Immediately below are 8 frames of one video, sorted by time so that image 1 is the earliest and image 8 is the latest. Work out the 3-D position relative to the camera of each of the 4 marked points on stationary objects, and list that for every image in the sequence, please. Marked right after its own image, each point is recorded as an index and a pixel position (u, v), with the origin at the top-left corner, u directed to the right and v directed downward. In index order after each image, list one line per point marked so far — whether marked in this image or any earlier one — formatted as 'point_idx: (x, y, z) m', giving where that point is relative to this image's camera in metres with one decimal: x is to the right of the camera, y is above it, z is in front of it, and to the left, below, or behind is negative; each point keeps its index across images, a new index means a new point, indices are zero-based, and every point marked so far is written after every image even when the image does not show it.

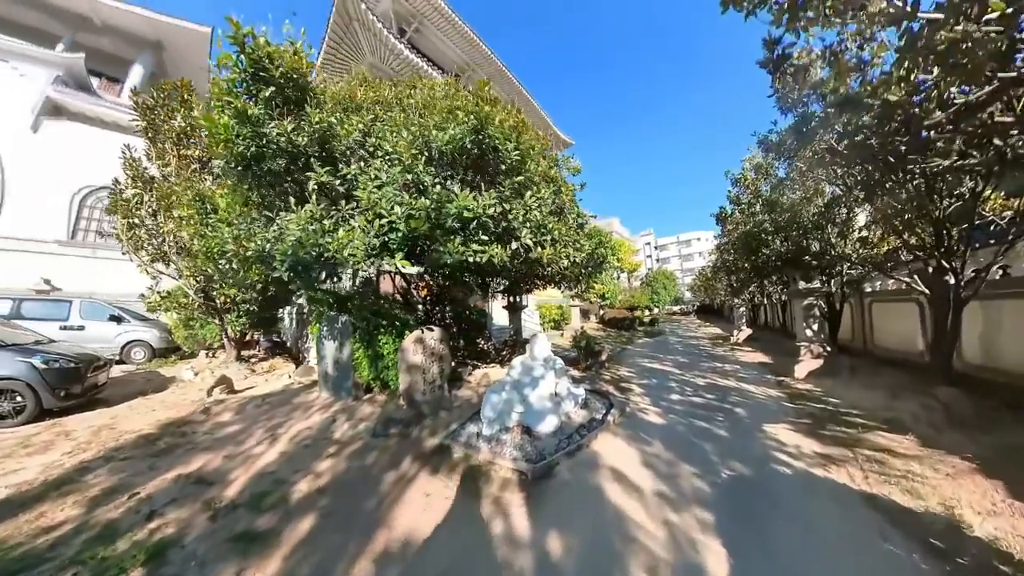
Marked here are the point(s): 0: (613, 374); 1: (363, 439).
0: (+2.0, -1.7, +8.8) m
1: (-1.9, -1.7, +5.8) m
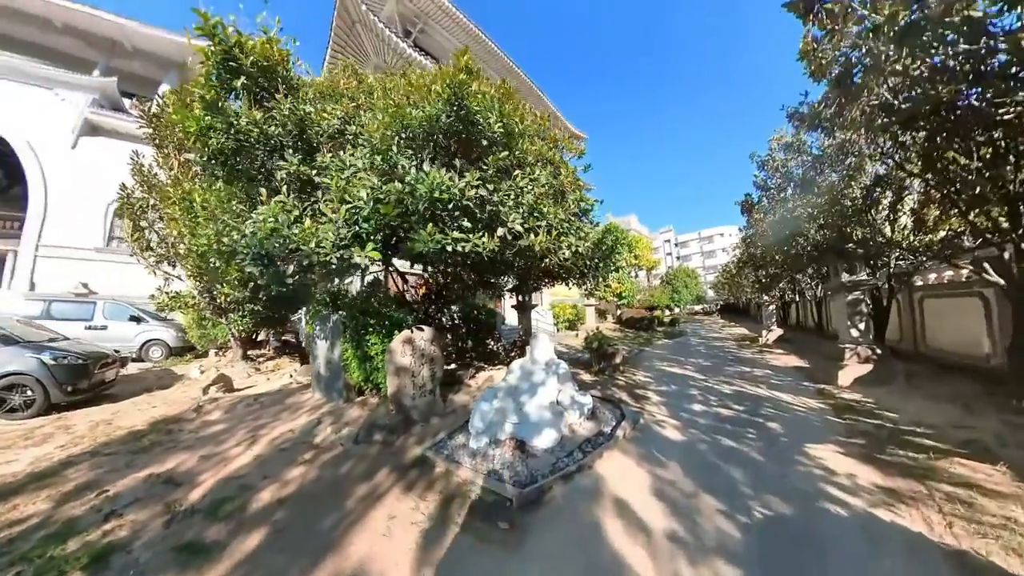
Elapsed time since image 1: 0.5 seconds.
0: (+2.1, -1.7, +8.1) m
1: (-1.9, -1.7, +5.2) m
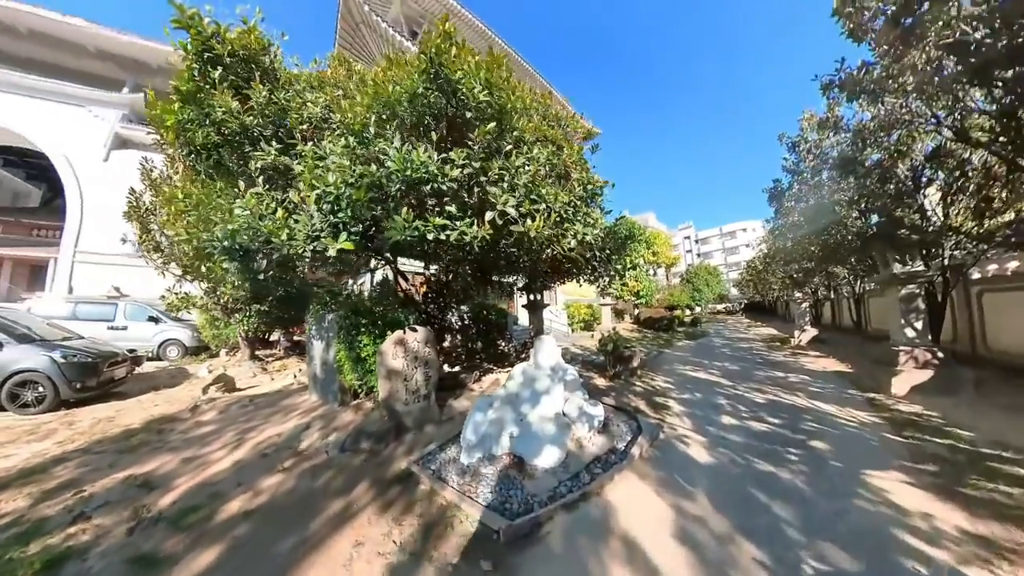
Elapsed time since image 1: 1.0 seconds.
0: (+2.2, -1.6, +7.4) m
1: (-1.9, -1.6, +4.8) m
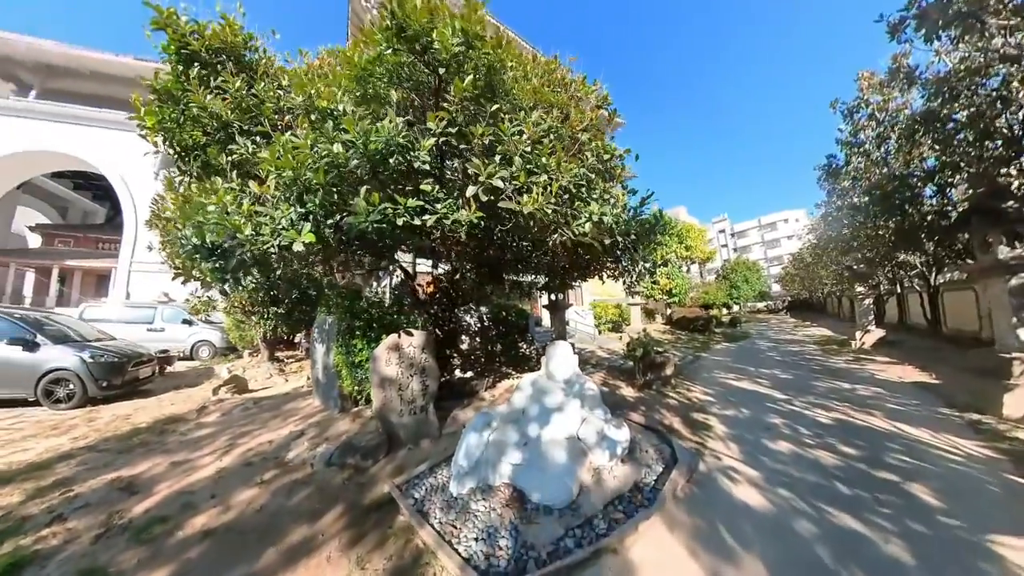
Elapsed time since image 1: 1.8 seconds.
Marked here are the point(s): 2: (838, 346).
0: (+2.5, -1.6, +6.6) m
1: (-1.8, -1.6, +4.2) m
2: (+9.3, -1.6, +13.1) m
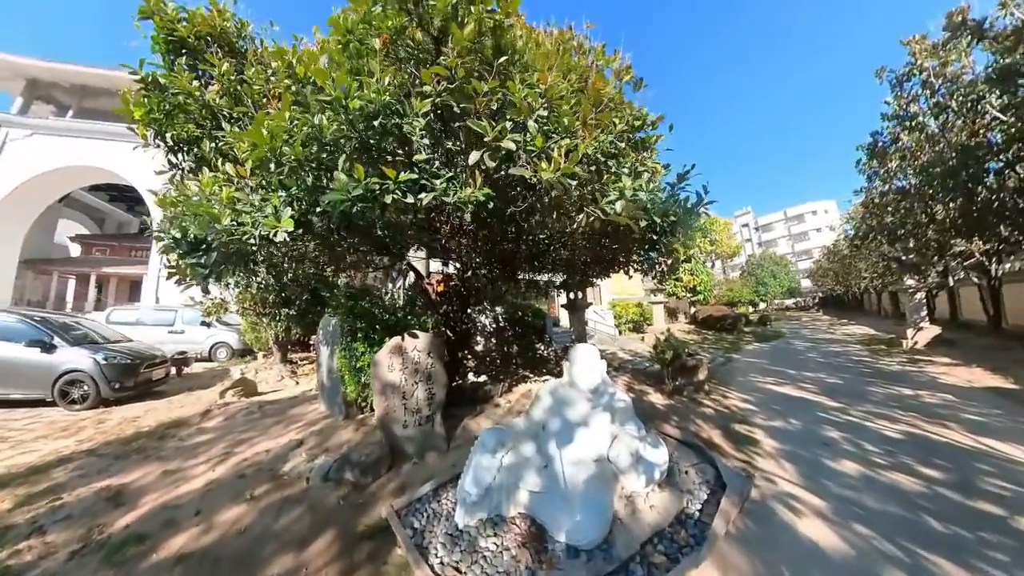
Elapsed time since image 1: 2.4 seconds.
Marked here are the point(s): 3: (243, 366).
0: (+2.7, -1.5, +6.0) m
1: (-1.7, -1.6, +3.8) m
2: (+9.8, -1.5, +12.2) m
3: (-6.6, -1.9, +11.4) m
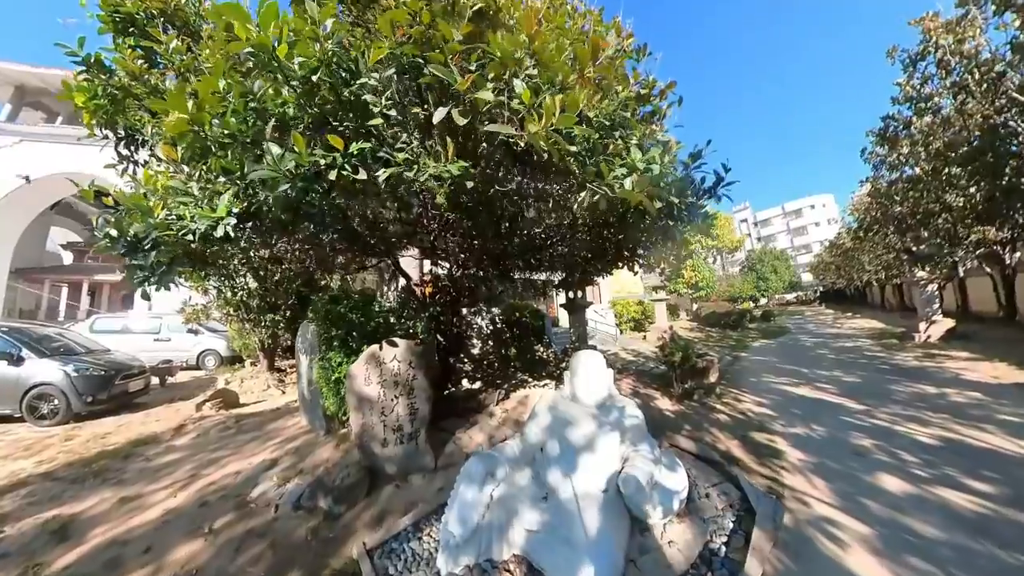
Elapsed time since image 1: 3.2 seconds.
0: (+2.7, -1.5, +5.6) m
1: (-1.7, -1.6, +3.3) m
2: (+9.8, -1.4, +11.8) m
3: (-6.7, -2.0, +10.9) m
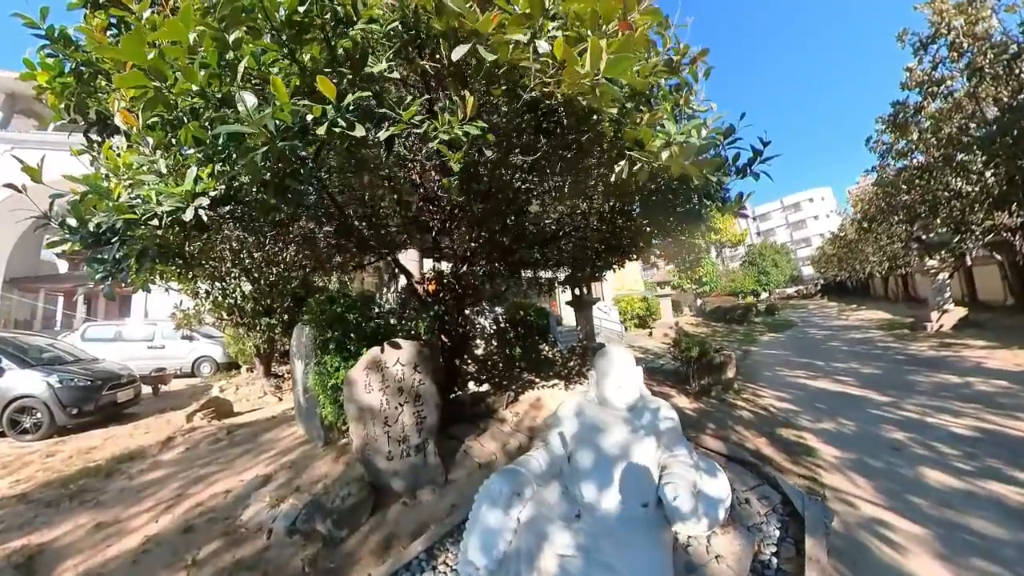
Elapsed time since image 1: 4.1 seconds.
0: (+2.8, -1.4, +5.2) m
1: (-1.6, -1.6, +3.0) m
2: (+9.9, -1.1, +11.5) m
3: (-6.5, -2.1, +10.6) m
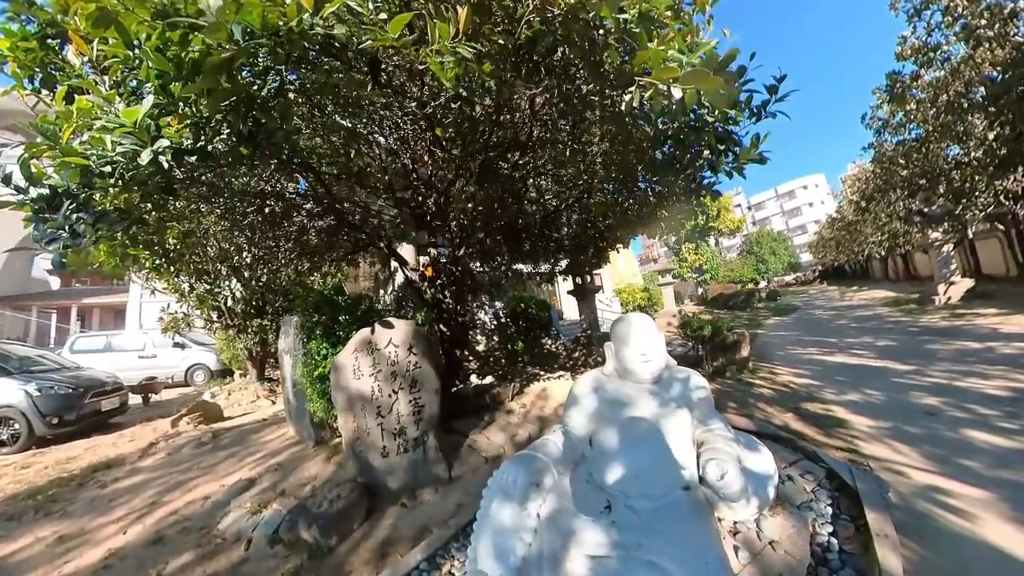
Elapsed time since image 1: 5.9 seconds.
0: (+2.9, -1.1, +4.9) m
1: (-1.5, -1.5, +2.7) m
2: (+9.9, -0.5, +11.2) m
3: (-6.5, -2.2, +10.2) m
